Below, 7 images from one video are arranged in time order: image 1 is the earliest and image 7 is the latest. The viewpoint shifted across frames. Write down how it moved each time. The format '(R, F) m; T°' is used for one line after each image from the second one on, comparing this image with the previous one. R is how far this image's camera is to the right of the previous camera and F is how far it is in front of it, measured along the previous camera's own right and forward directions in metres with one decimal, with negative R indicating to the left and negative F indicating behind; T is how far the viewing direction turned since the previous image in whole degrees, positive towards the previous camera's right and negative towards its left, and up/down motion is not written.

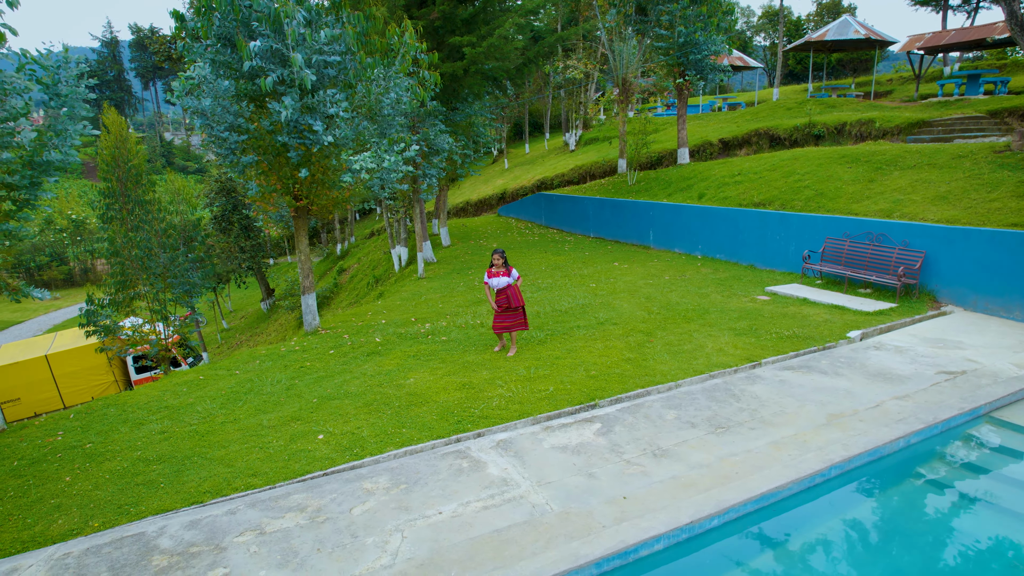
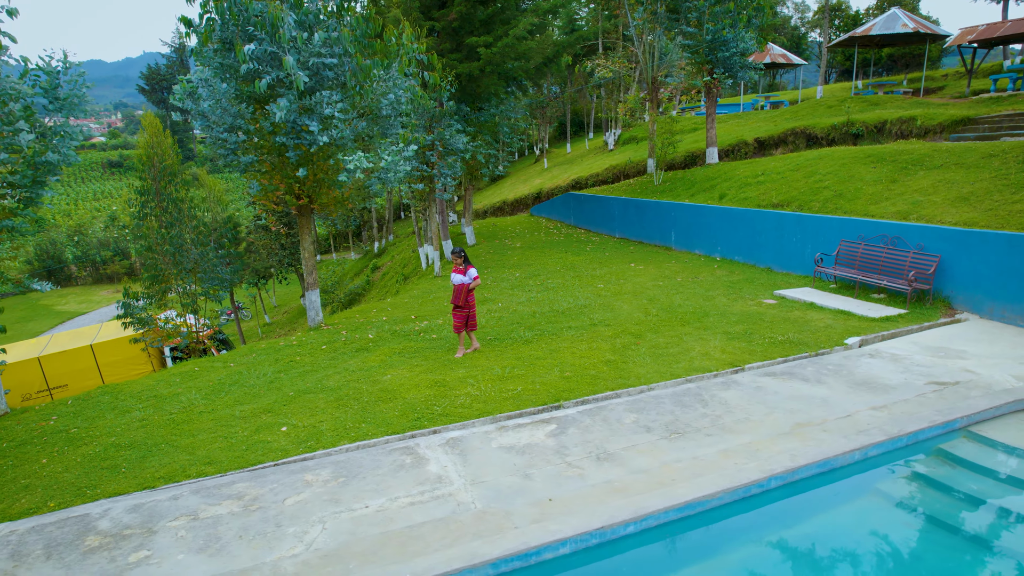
(+1.0, 0.0) m; -5°
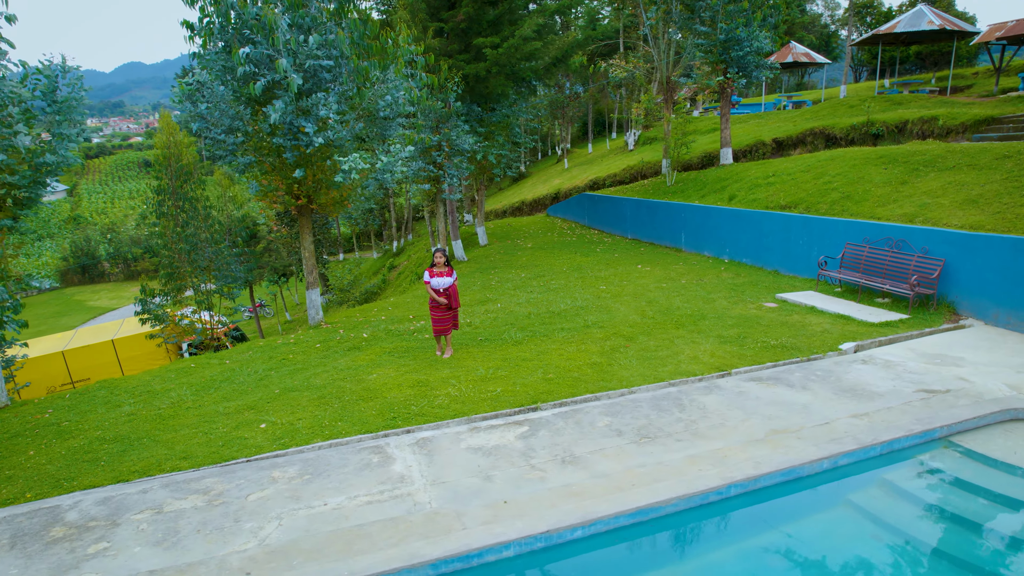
(+0.5, 0.0) m; -3°
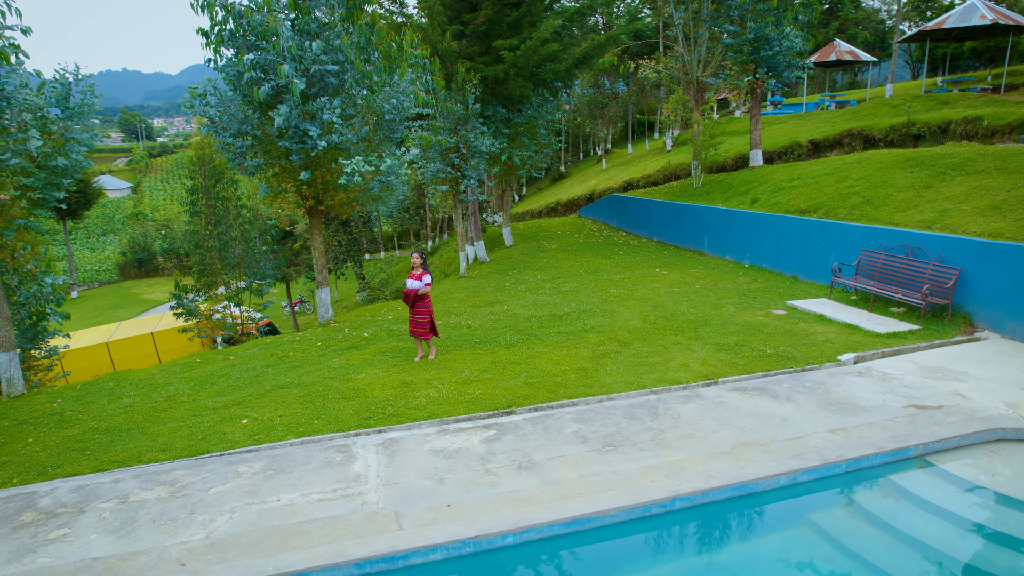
(+0.8, 0.0) m; -4°
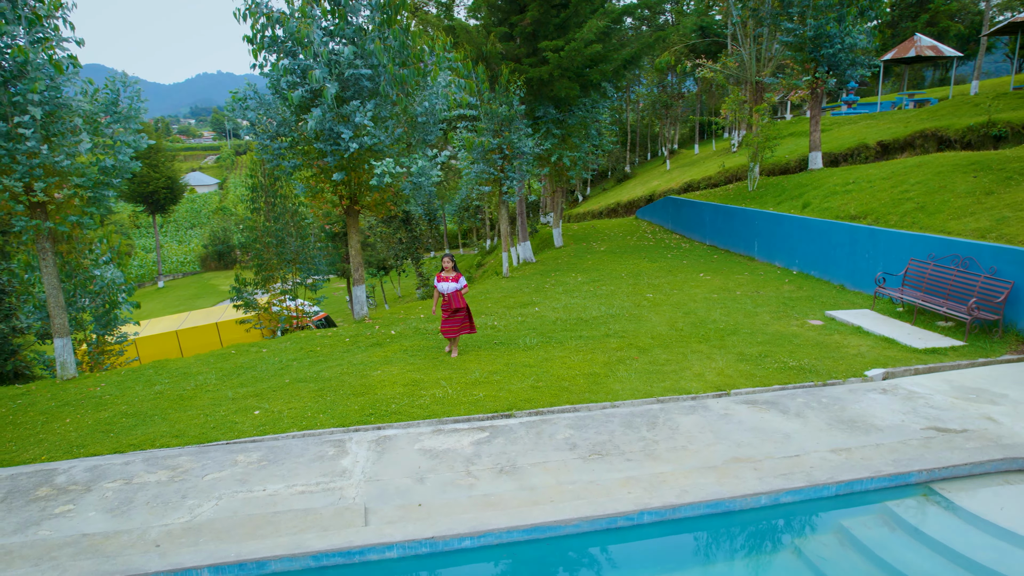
(+0.8, 0.0) m; -6°
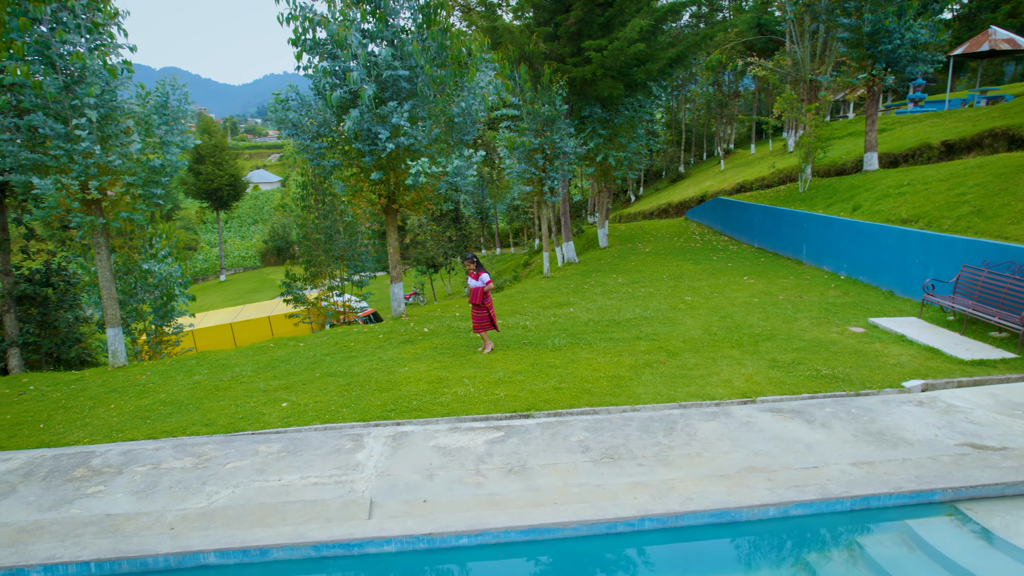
(+0.4, 0.0) m; -5°
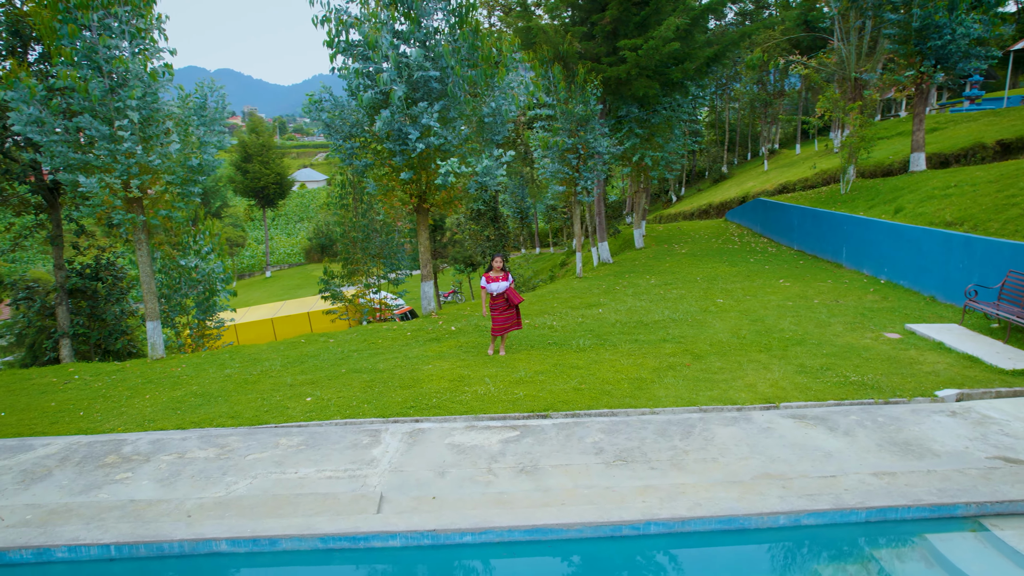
(+0.3, 0.0) m; -4°
